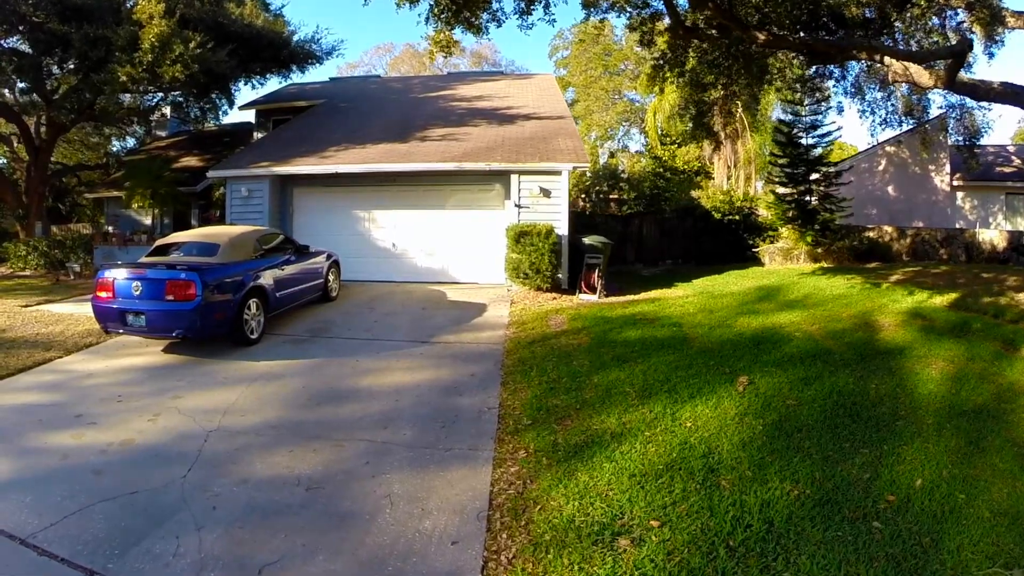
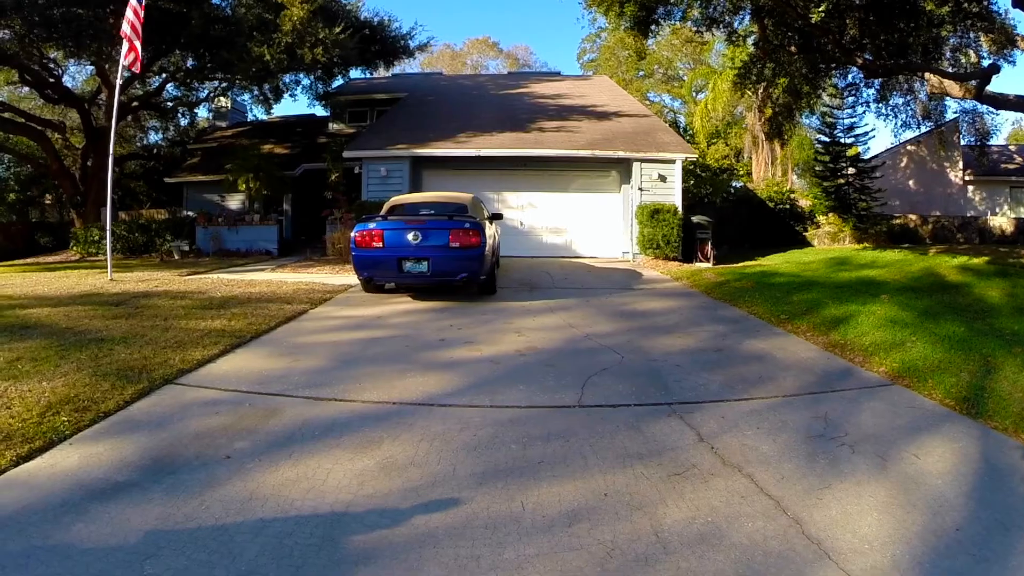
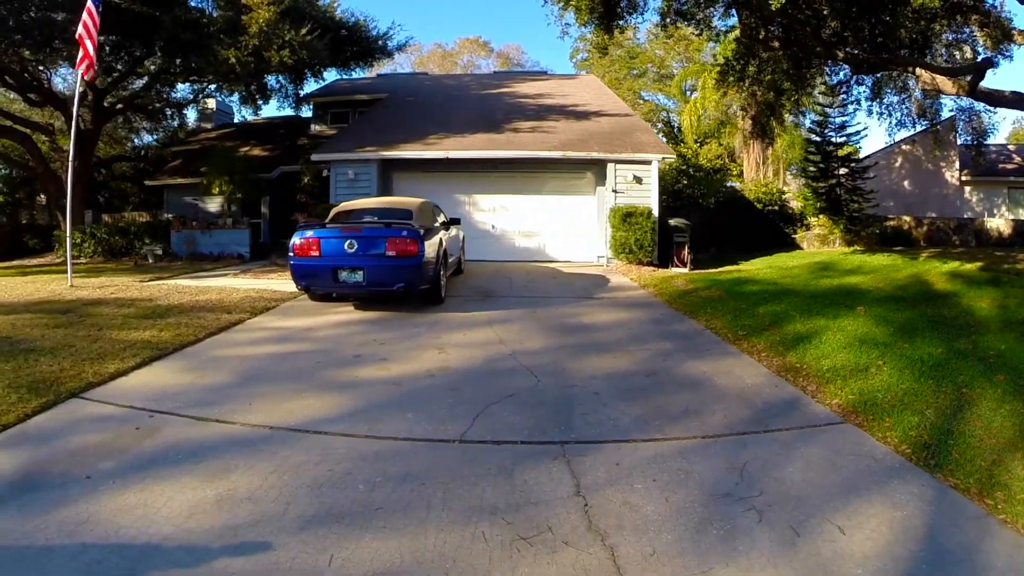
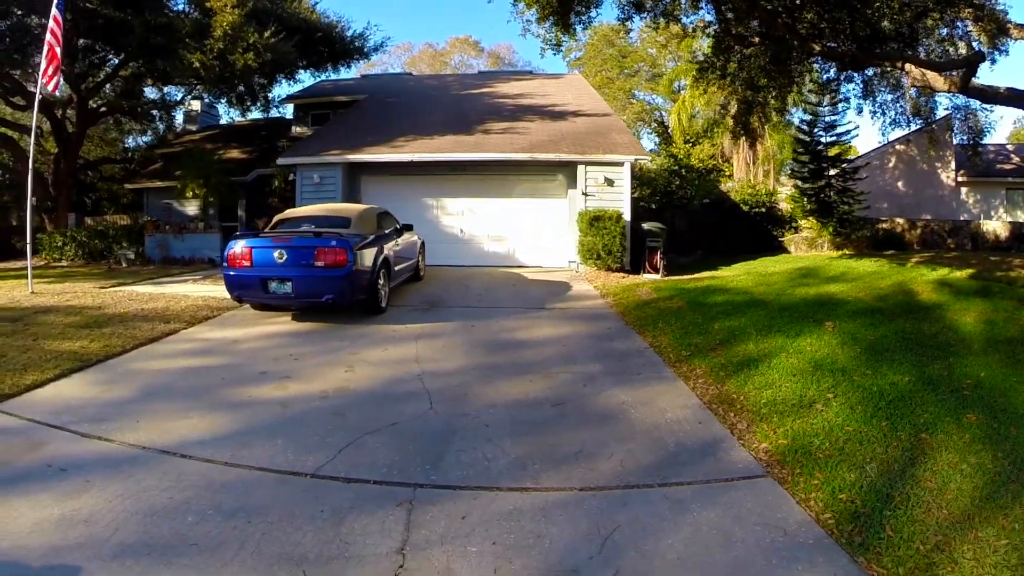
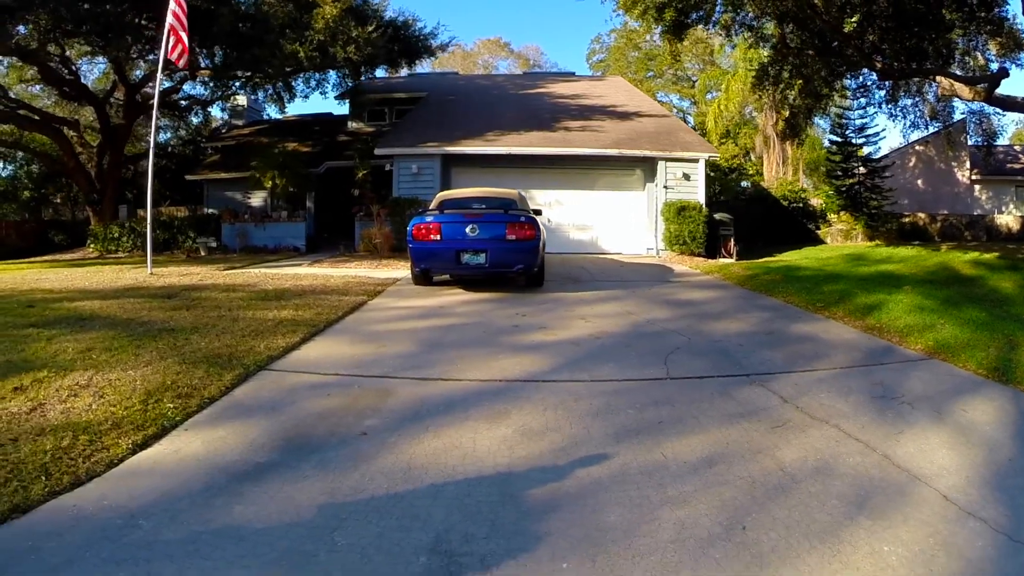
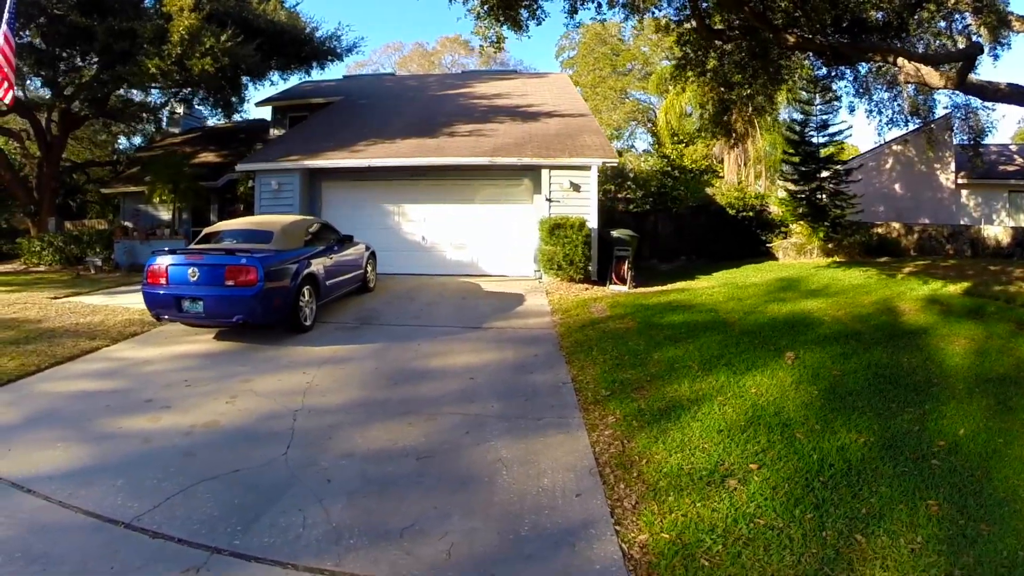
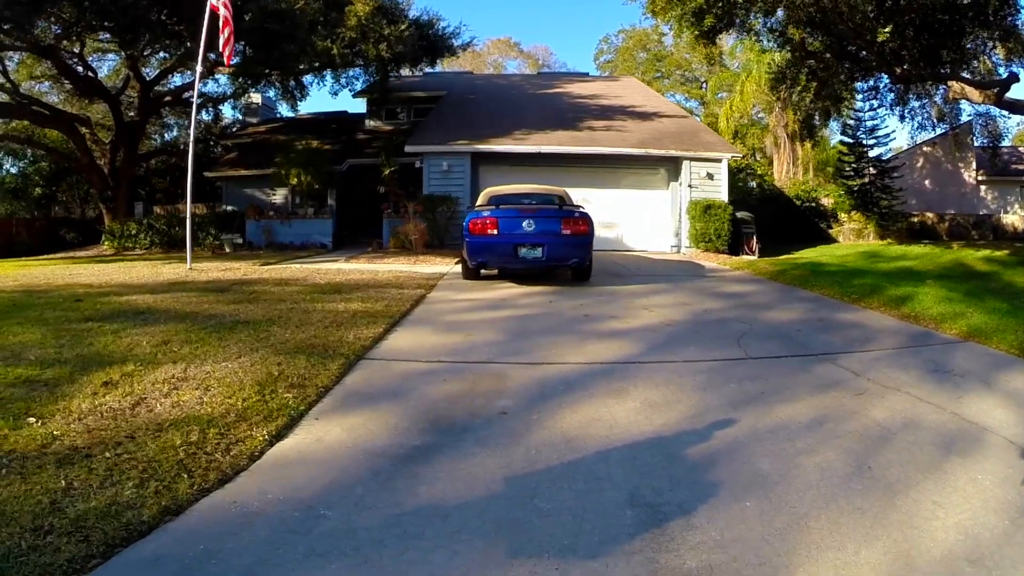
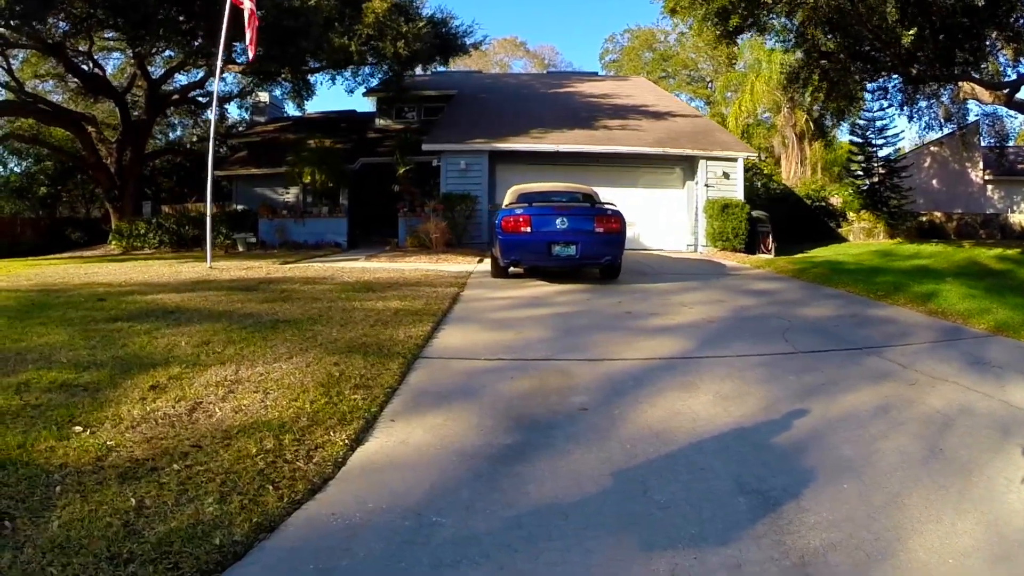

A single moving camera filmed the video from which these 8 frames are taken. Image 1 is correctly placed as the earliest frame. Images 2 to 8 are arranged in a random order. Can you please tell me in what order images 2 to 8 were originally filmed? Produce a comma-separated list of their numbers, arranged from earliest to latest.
6, 4, 3, 2, 5, 7, 8
